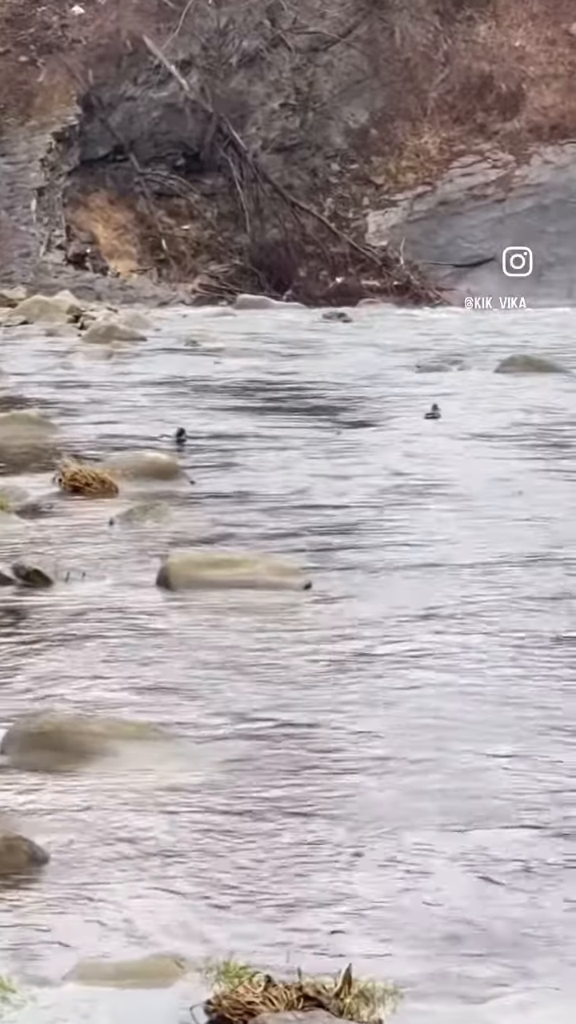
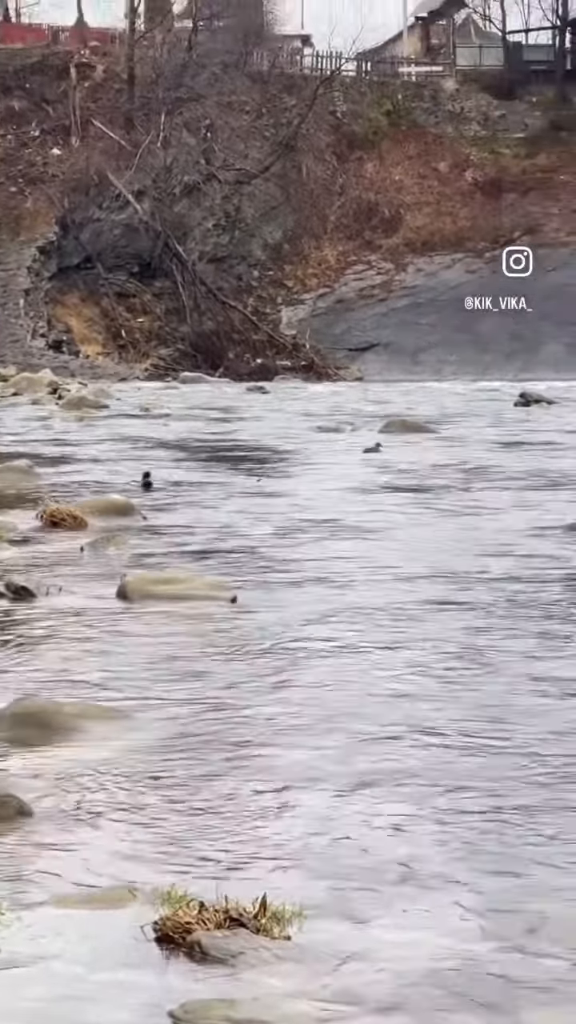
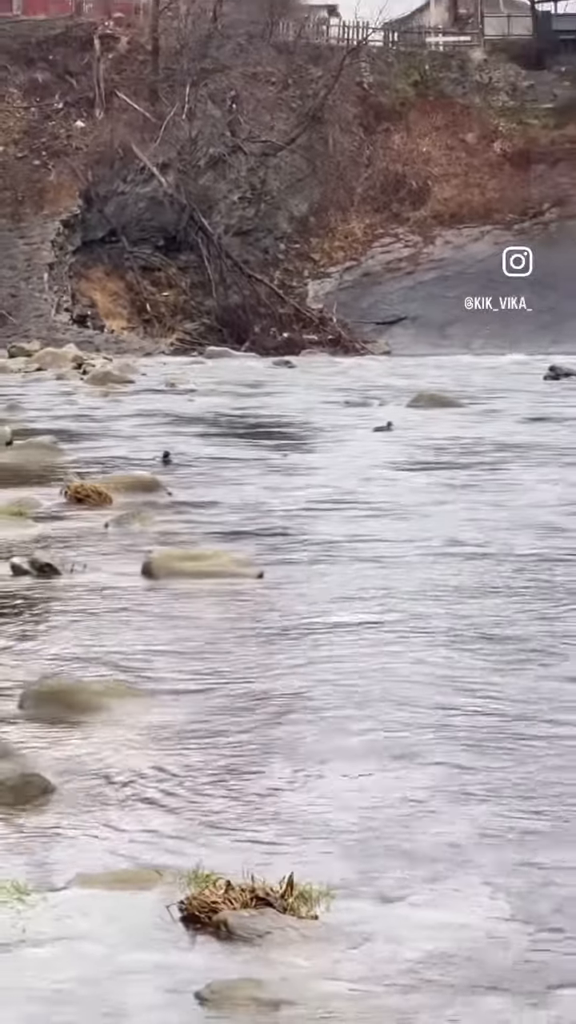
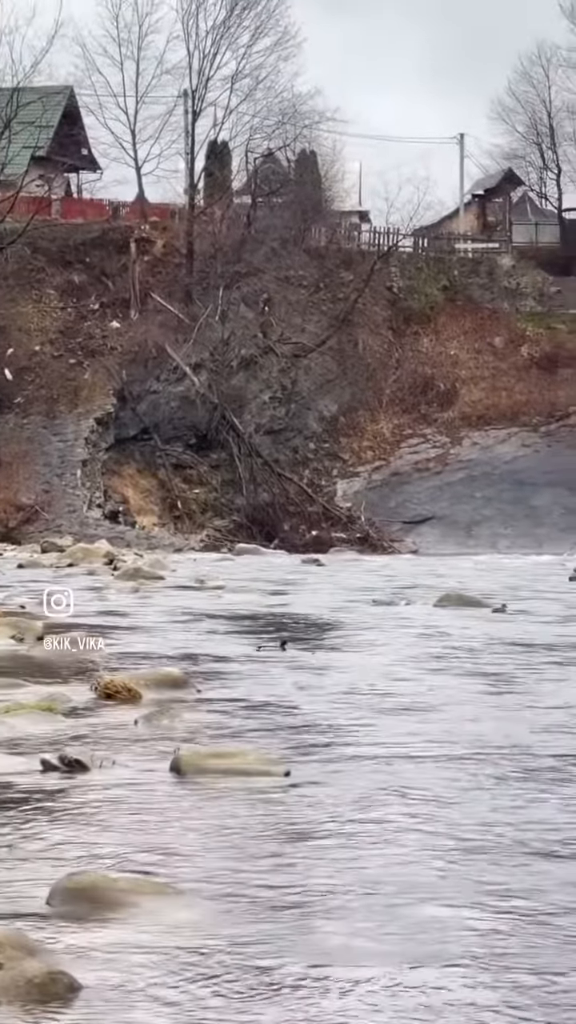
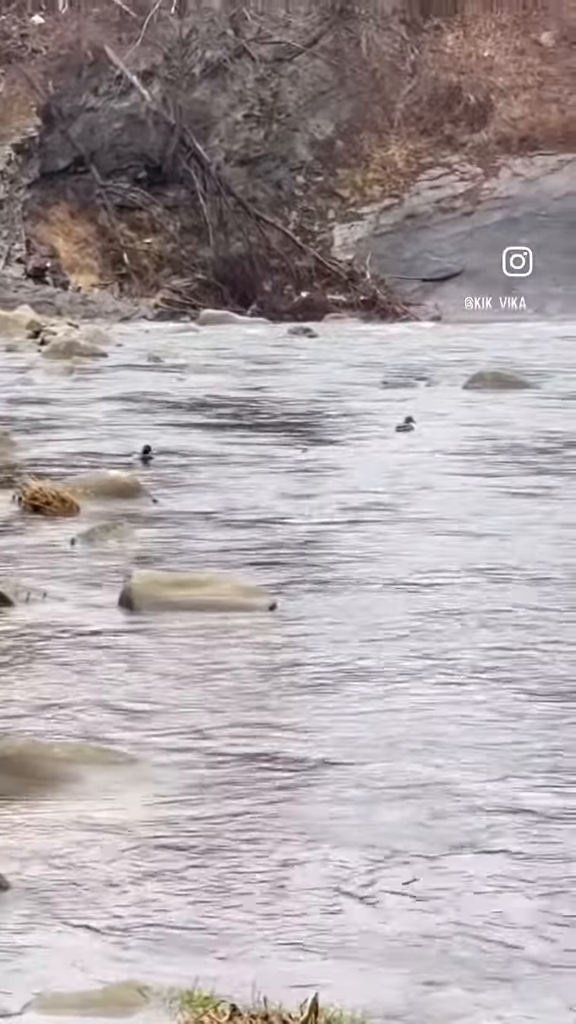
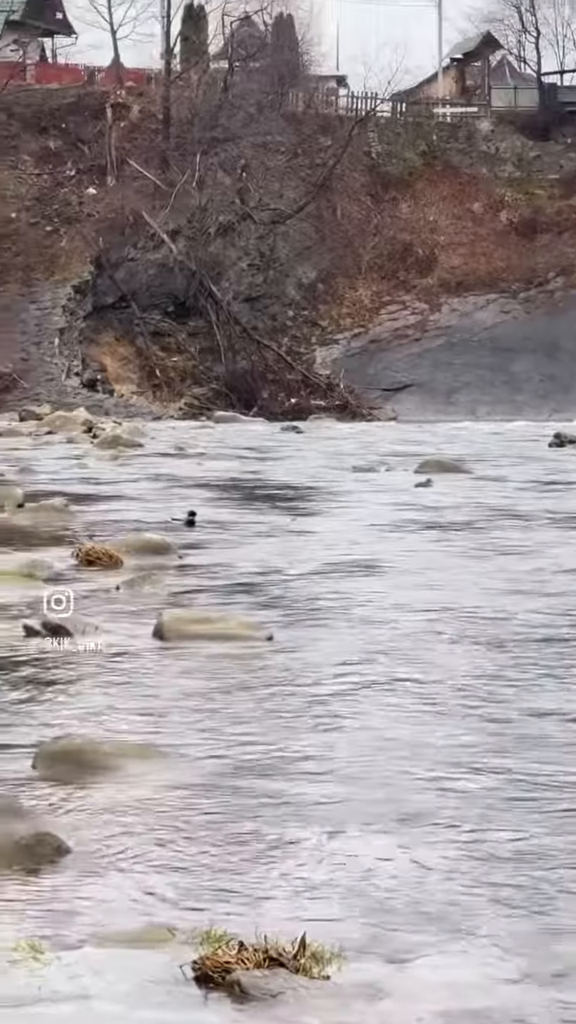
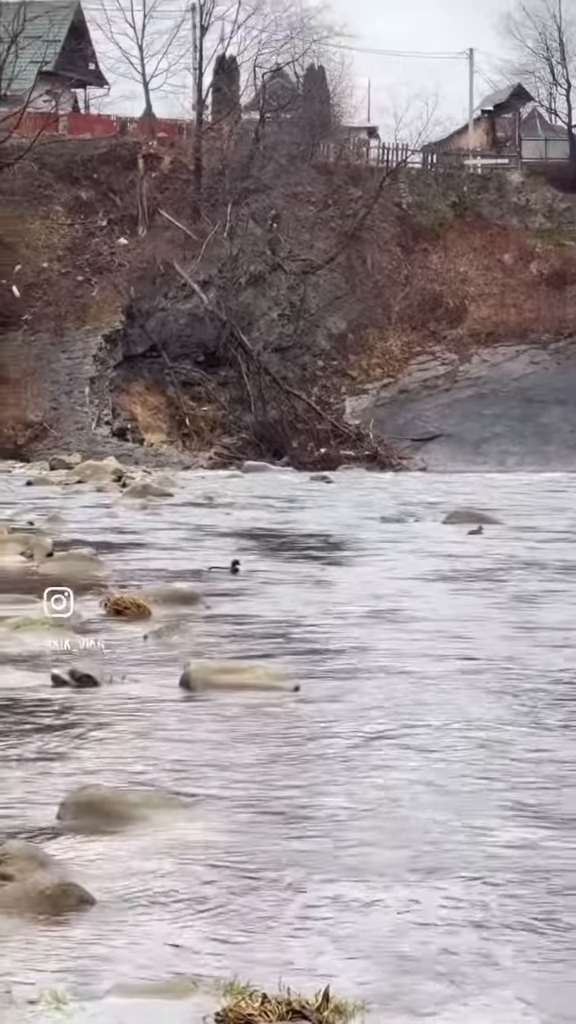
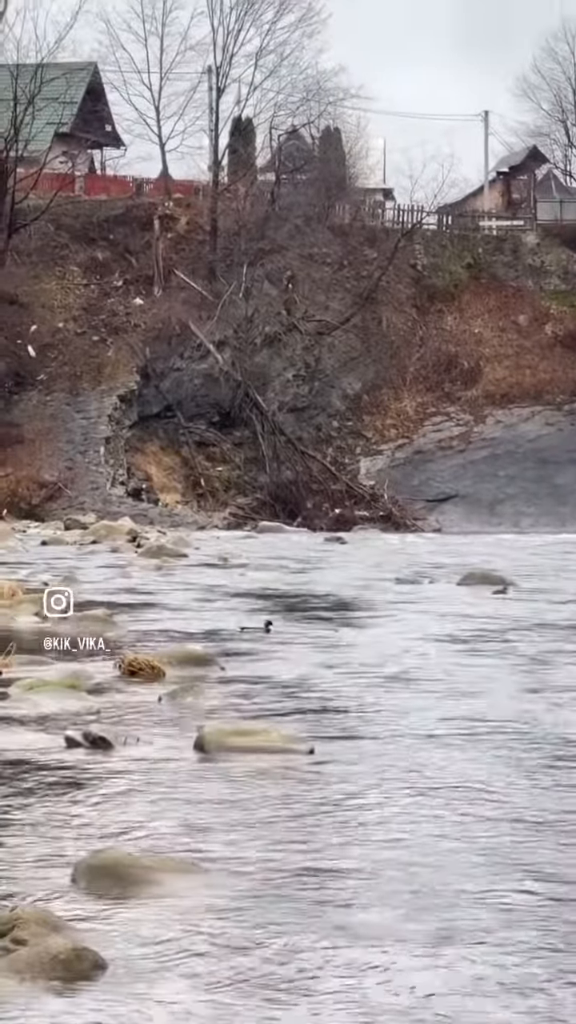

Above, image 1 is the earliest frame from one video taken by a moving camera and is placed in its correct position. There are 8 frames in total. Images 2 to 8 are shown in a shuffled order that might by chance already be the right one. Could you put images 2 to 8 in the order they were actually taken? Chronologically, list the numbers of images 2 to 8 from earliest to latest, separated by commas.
5, 3, 2, 6, 7, 8, 4
